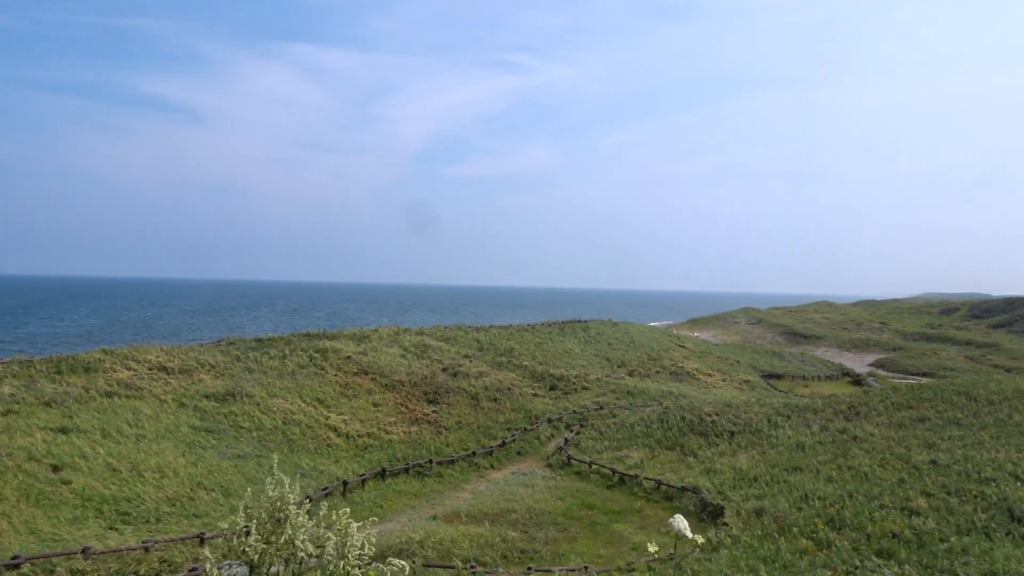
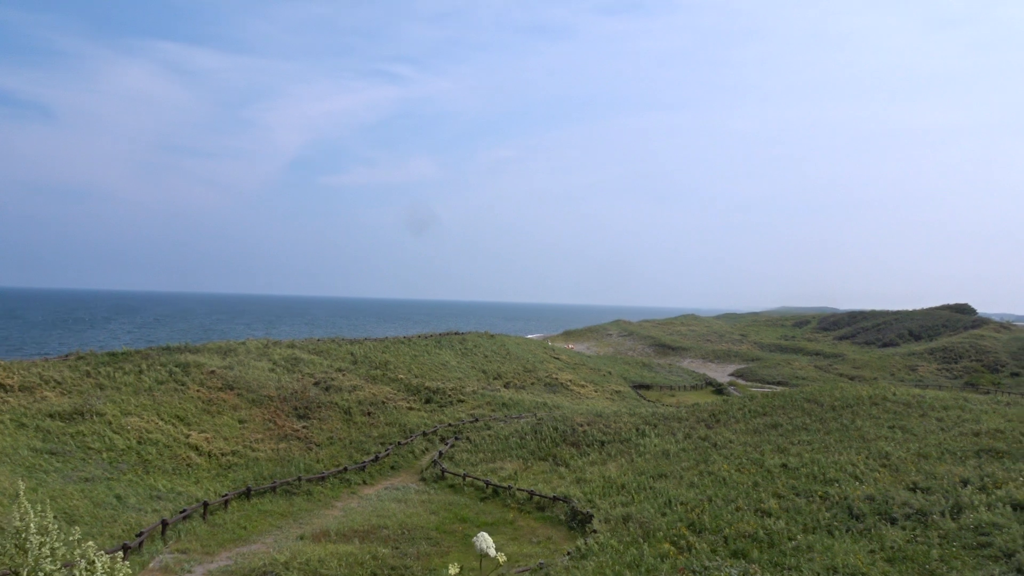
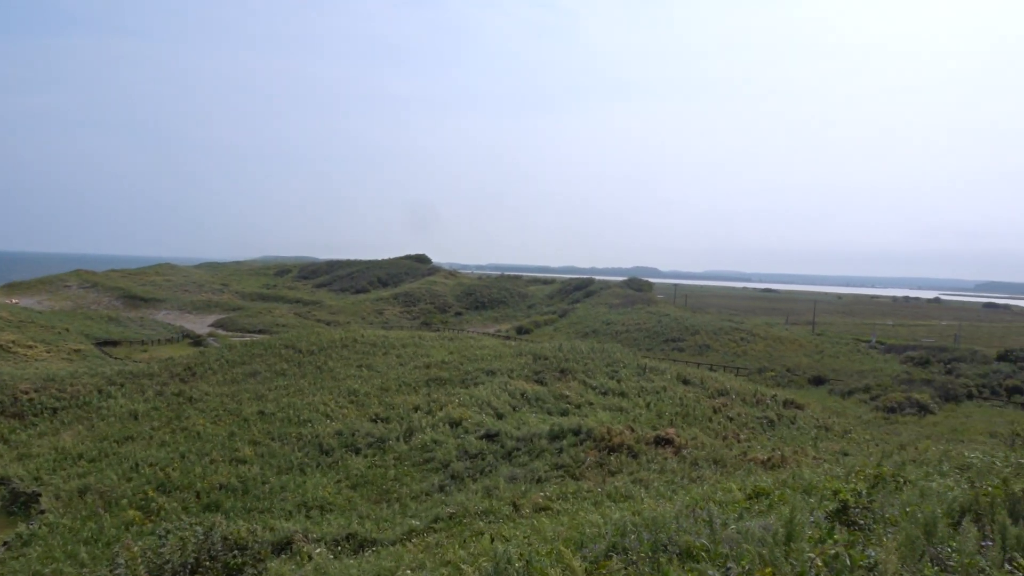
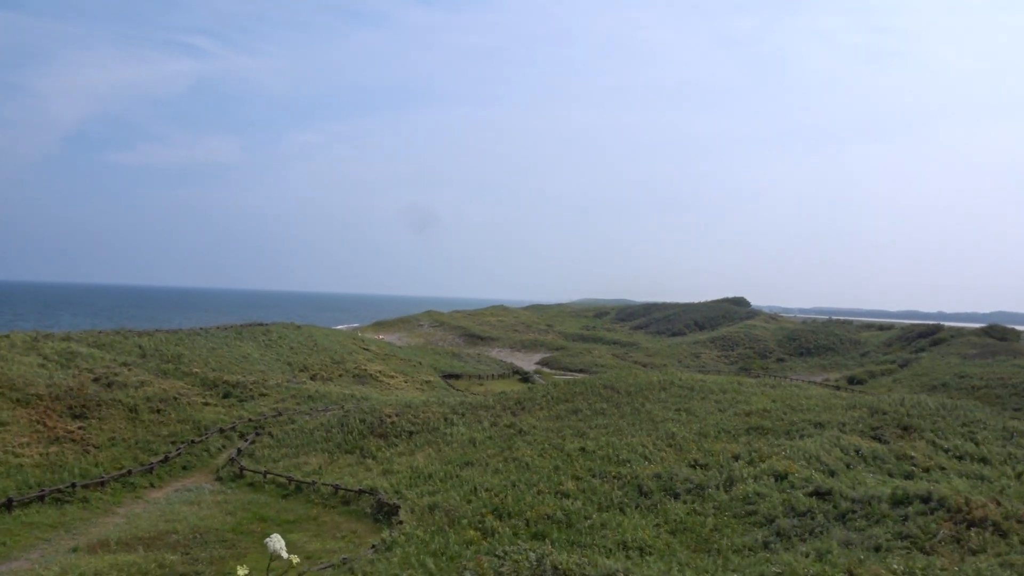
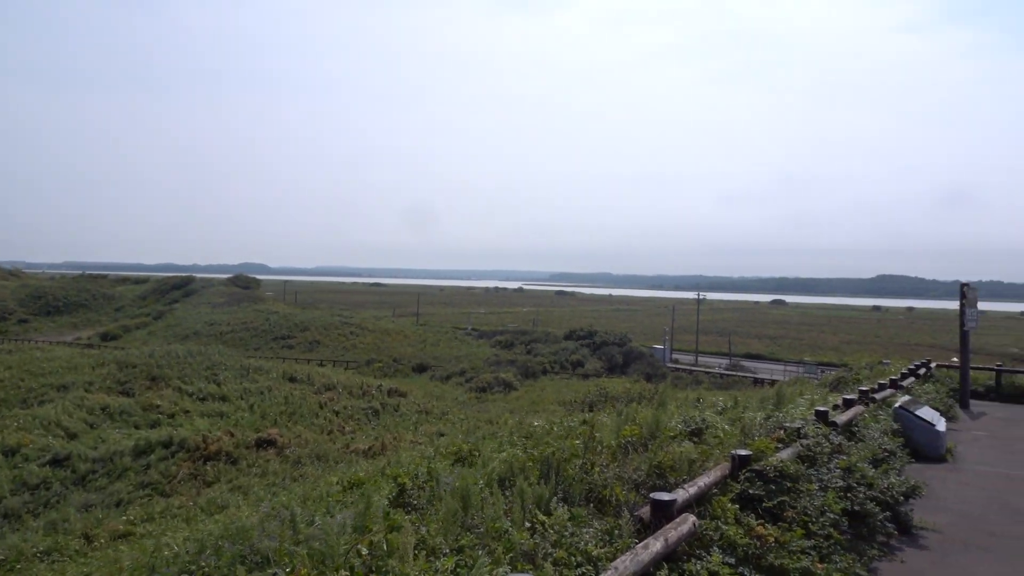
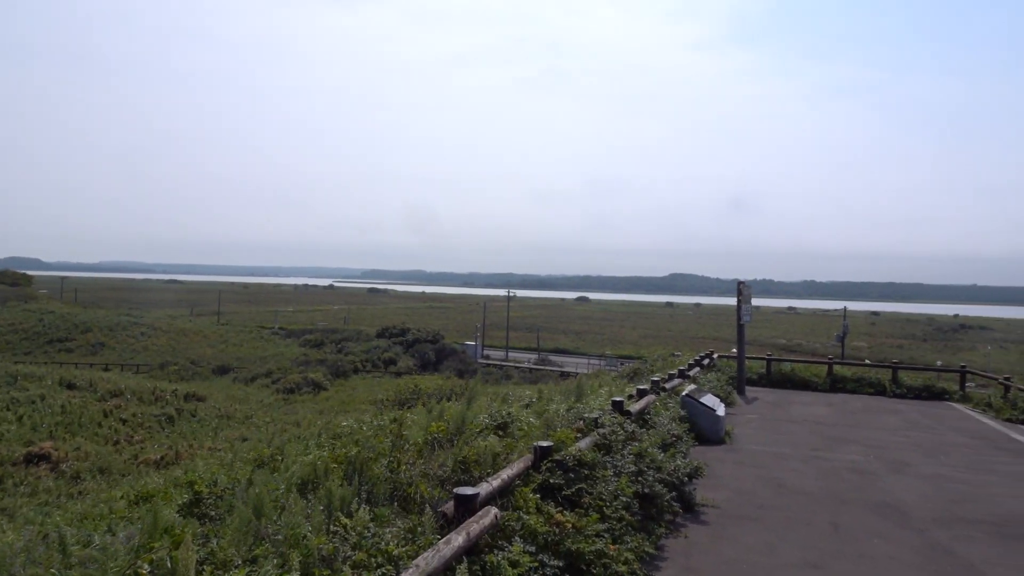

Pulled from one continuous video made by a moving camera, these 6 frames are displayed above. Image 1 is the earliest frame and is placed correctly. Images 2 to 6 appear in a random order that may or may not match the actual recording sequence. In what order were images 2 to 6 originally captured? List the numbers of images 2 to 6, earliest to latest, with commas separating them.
2, 4, 3, 5, 6
